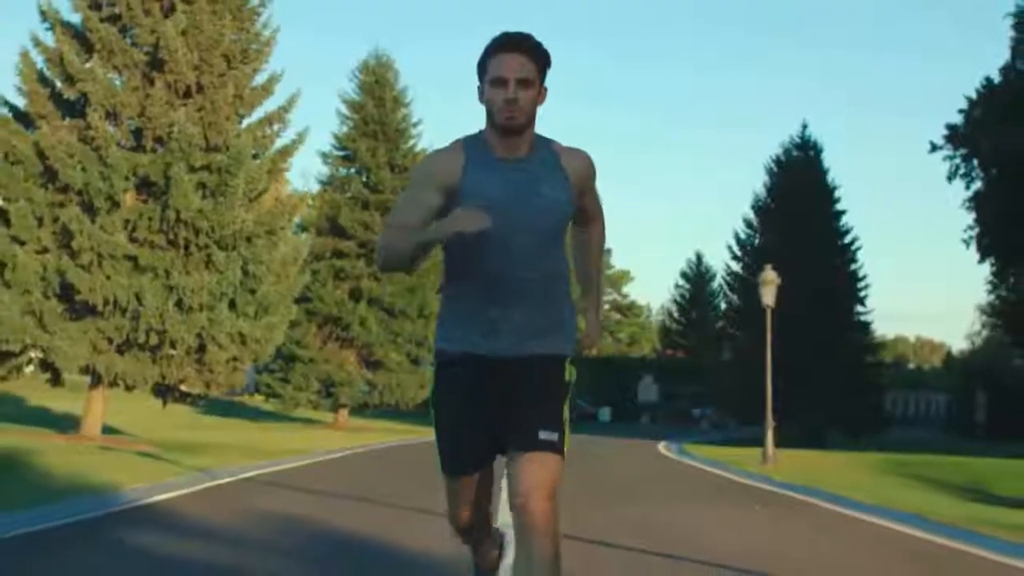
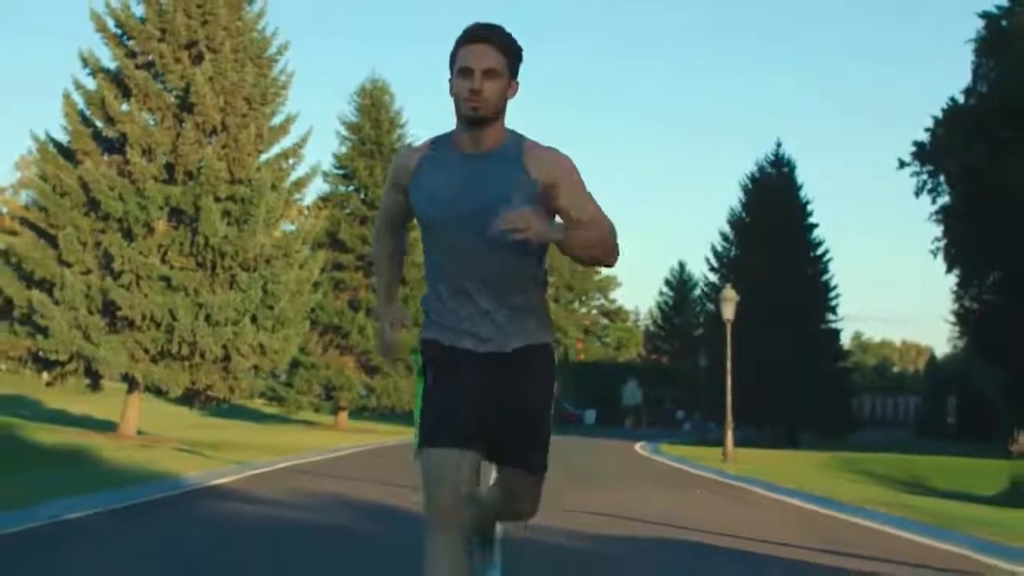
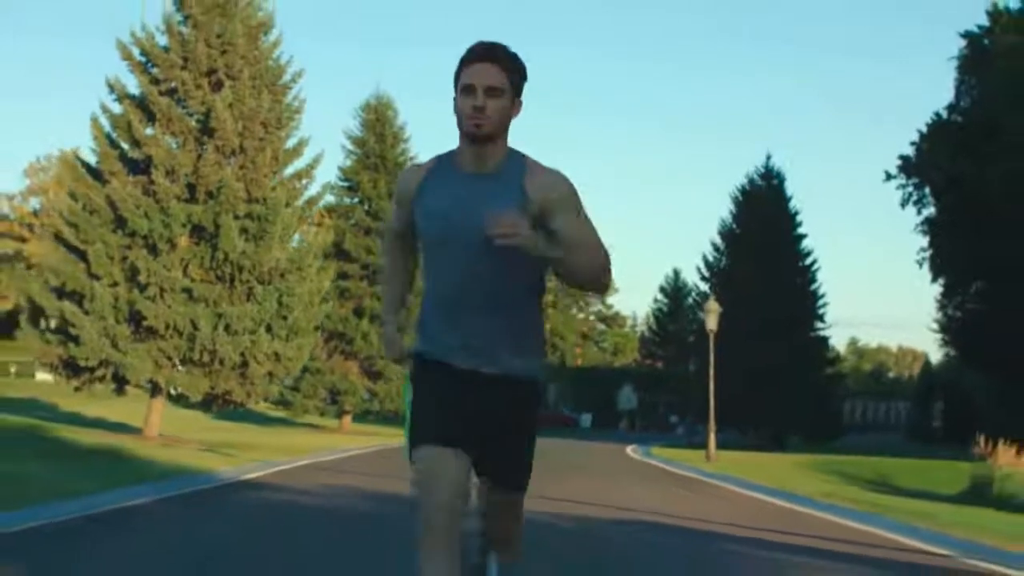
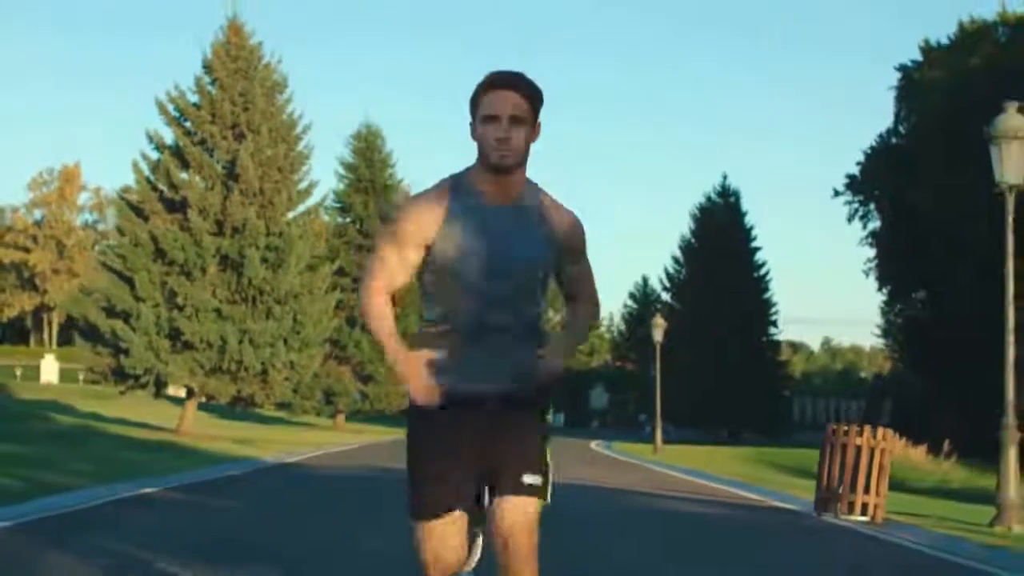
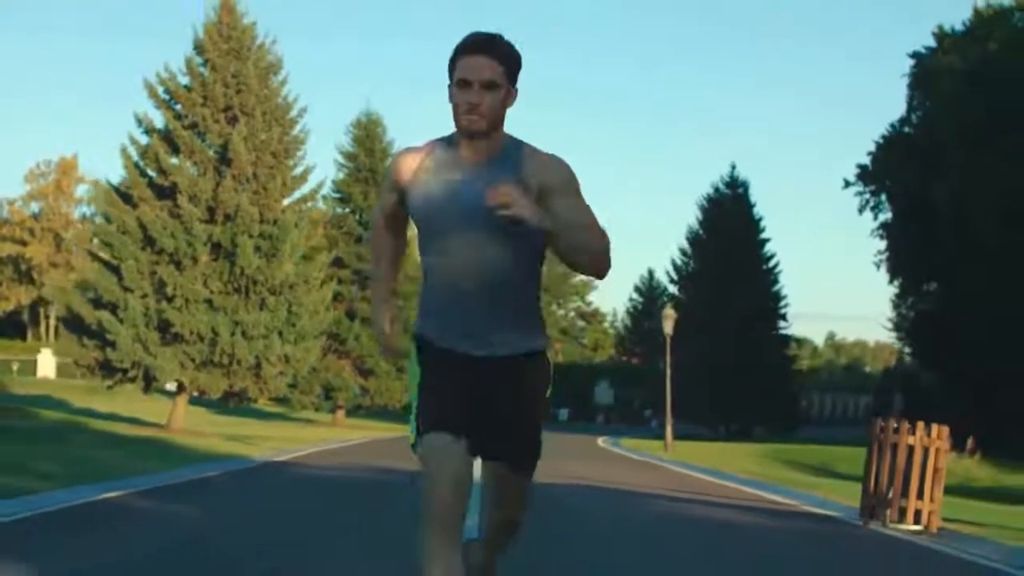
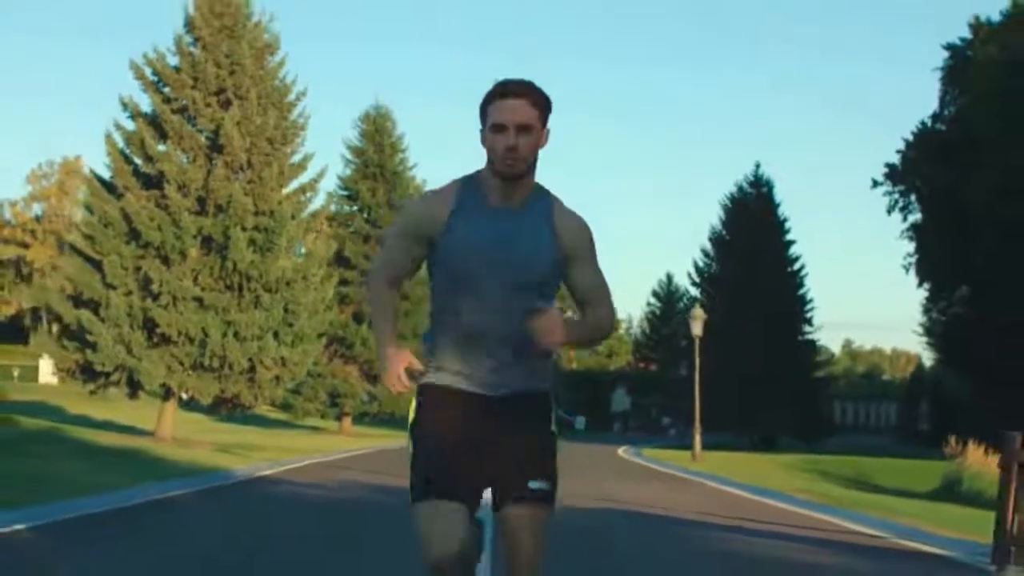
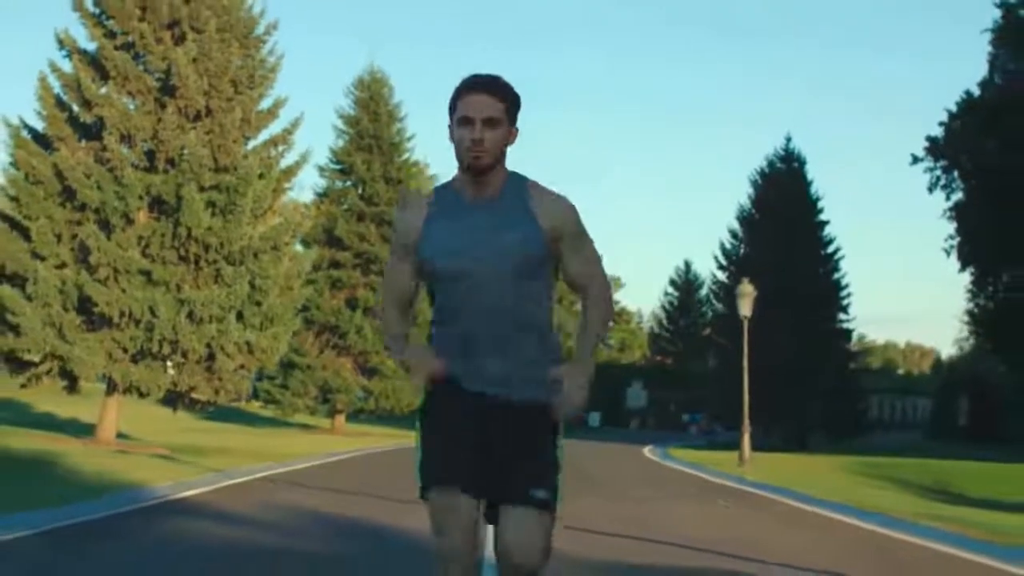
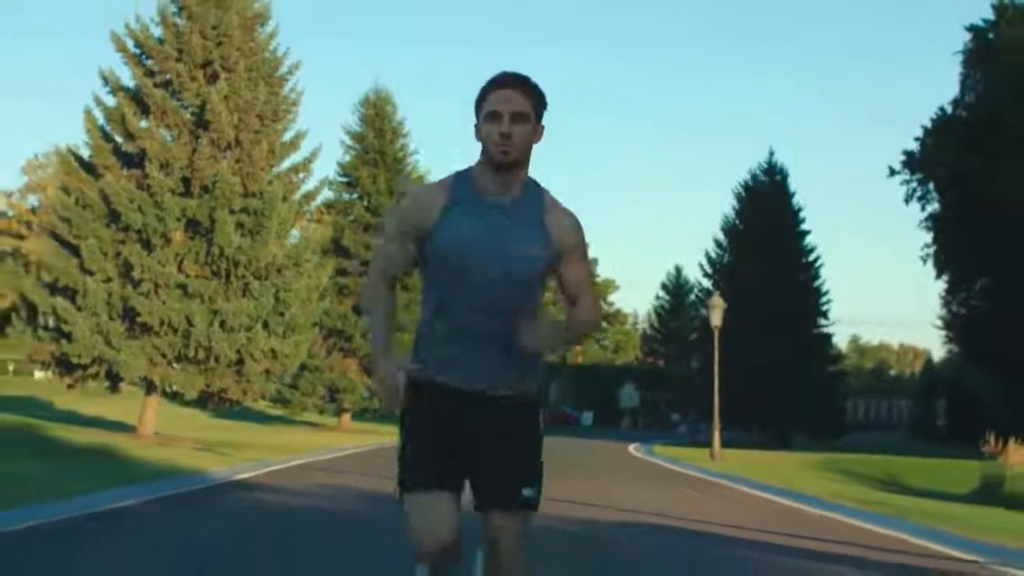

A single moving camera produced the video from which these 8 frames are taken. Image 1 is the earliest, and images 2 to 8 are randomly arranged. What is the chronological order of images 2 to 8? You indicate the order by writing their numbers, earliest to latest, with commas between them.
7, 2, 8, 3, 6, 5, 4
